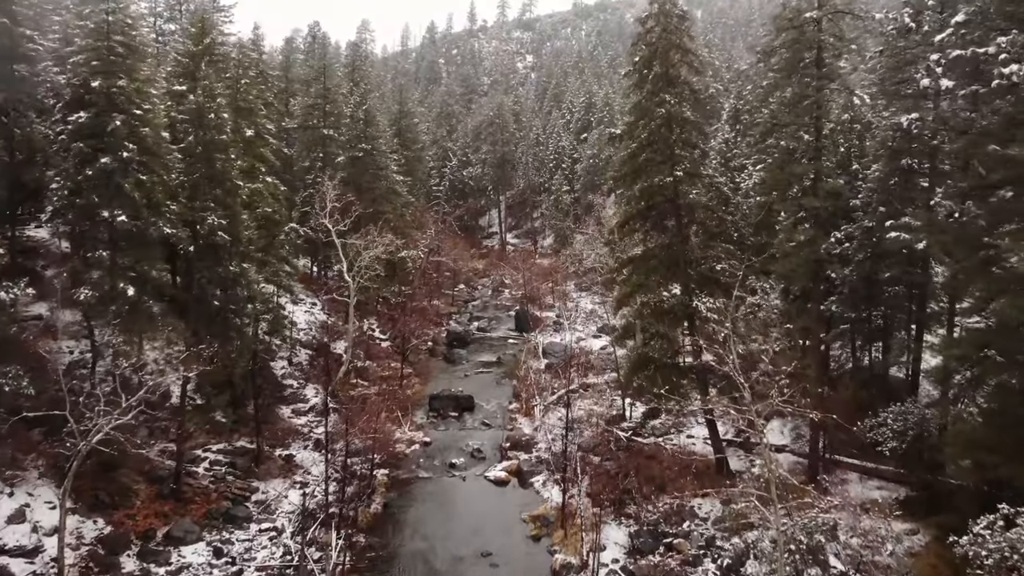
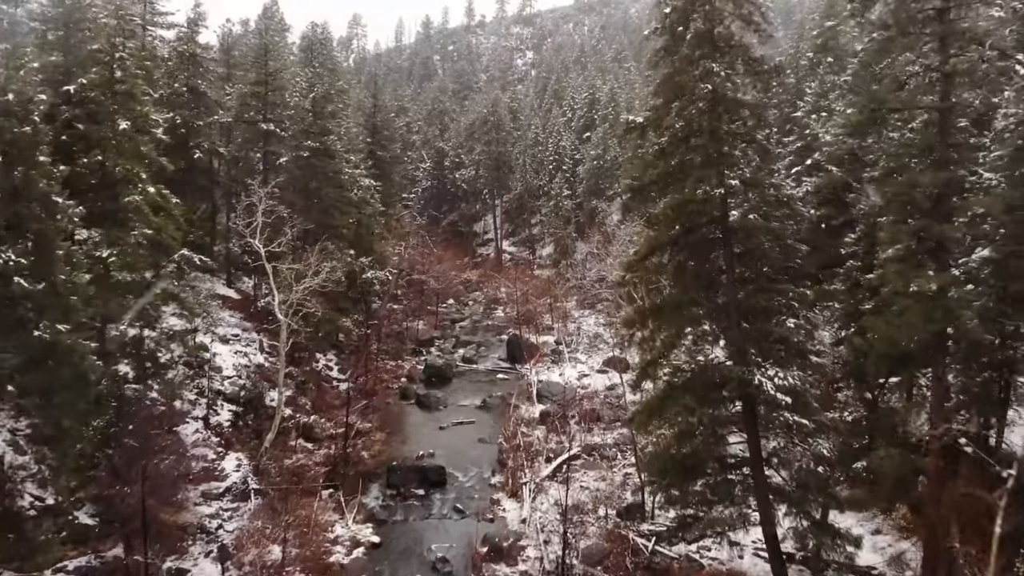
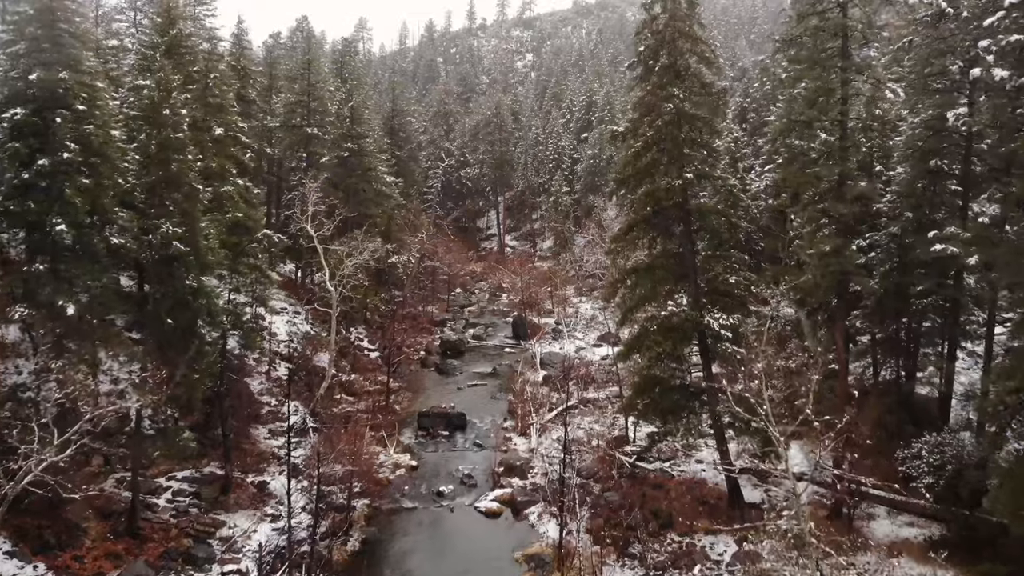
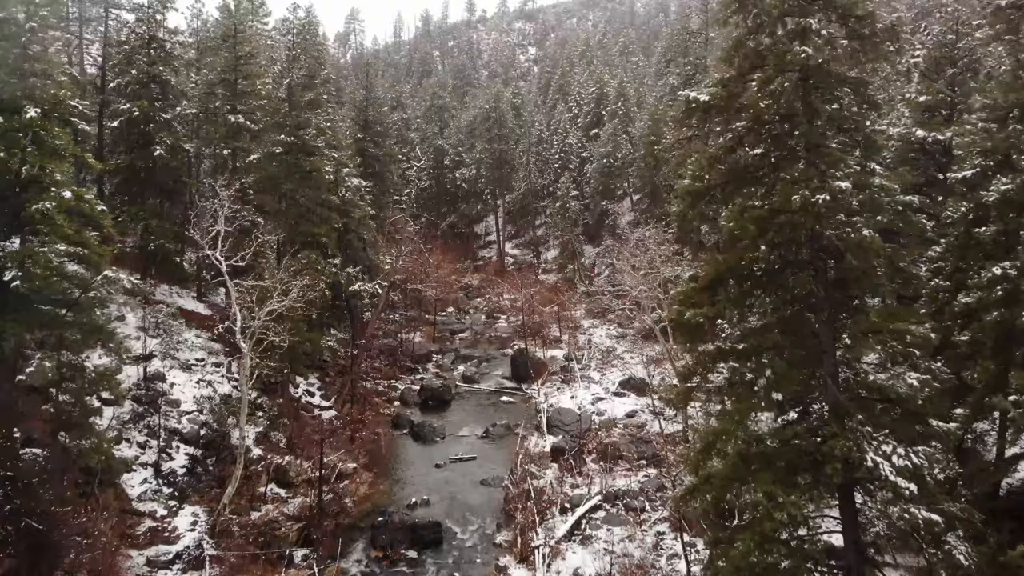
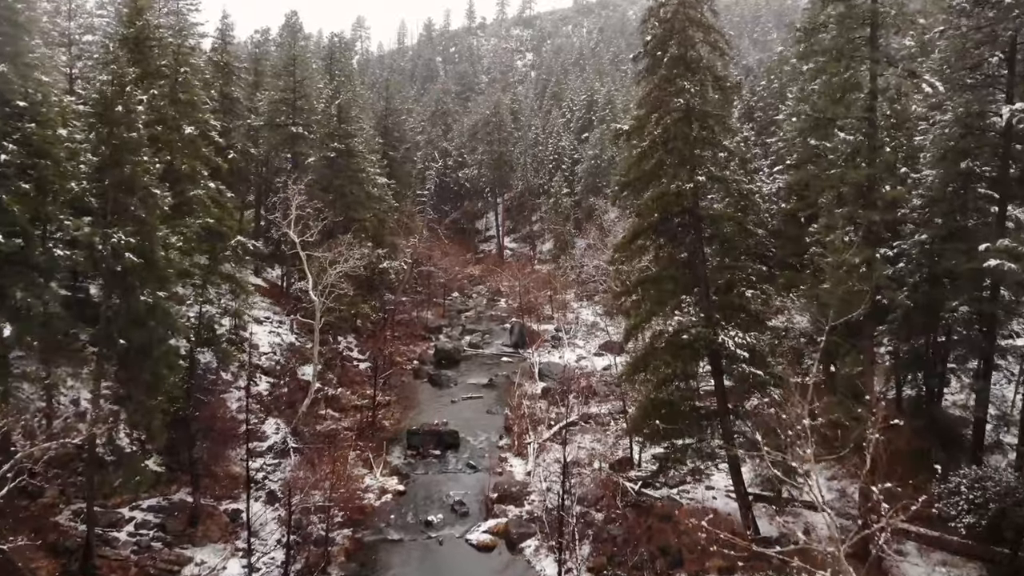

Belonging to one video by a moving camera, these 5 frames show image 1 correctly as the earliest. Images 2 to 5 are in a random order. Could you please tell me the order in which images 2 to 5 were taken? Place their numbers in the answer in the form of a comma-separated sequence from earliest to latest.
3, 5, 2, 4
